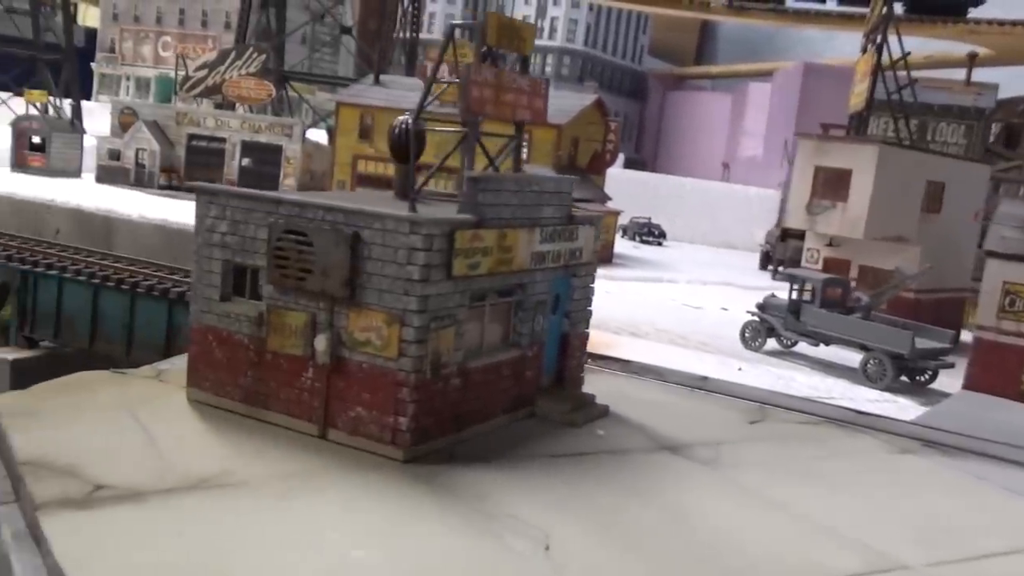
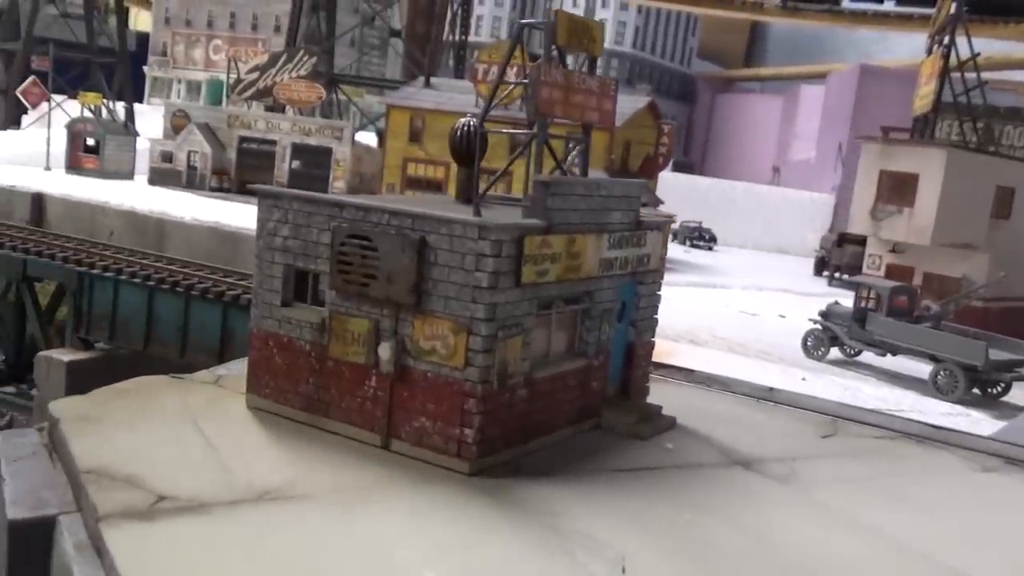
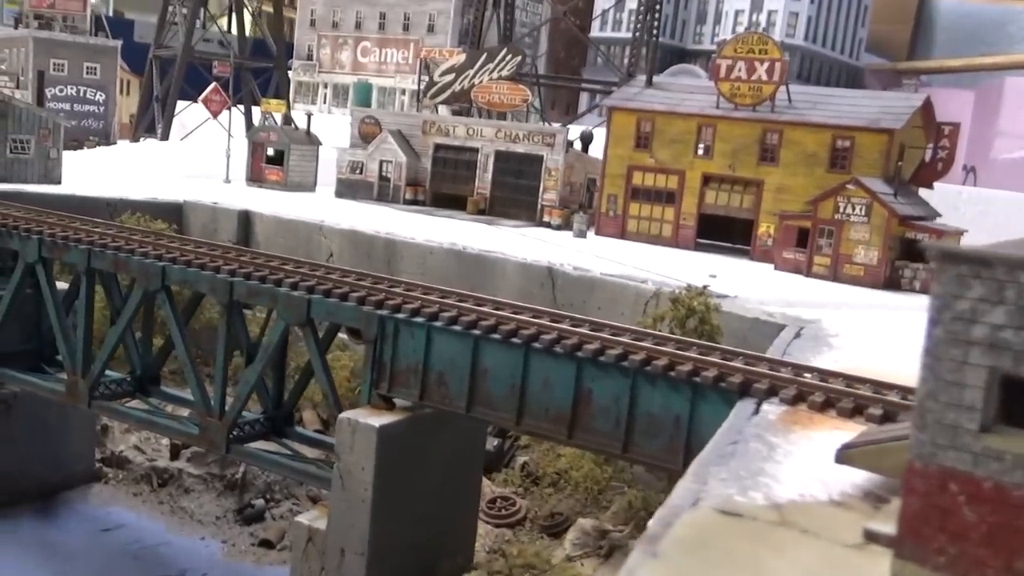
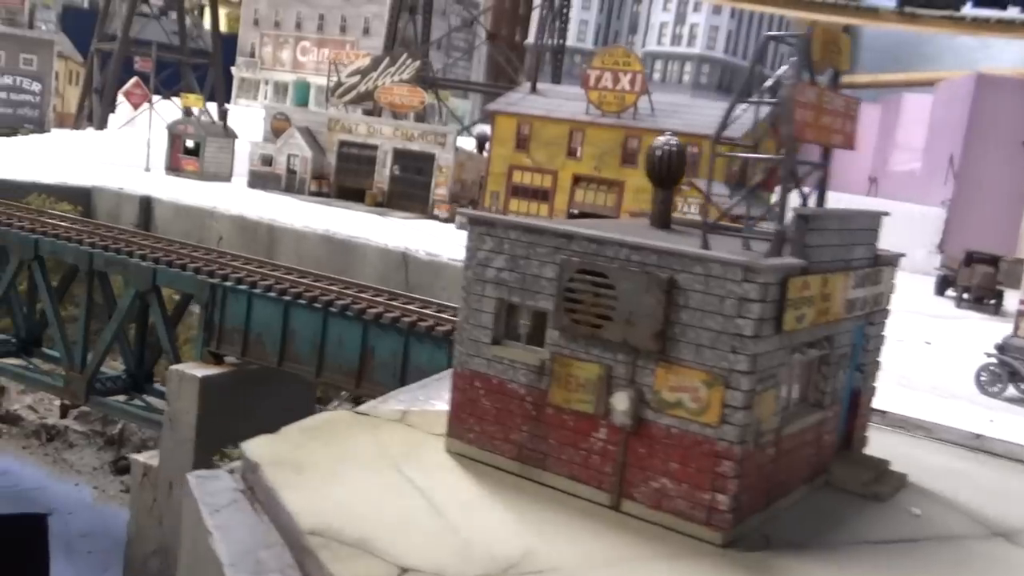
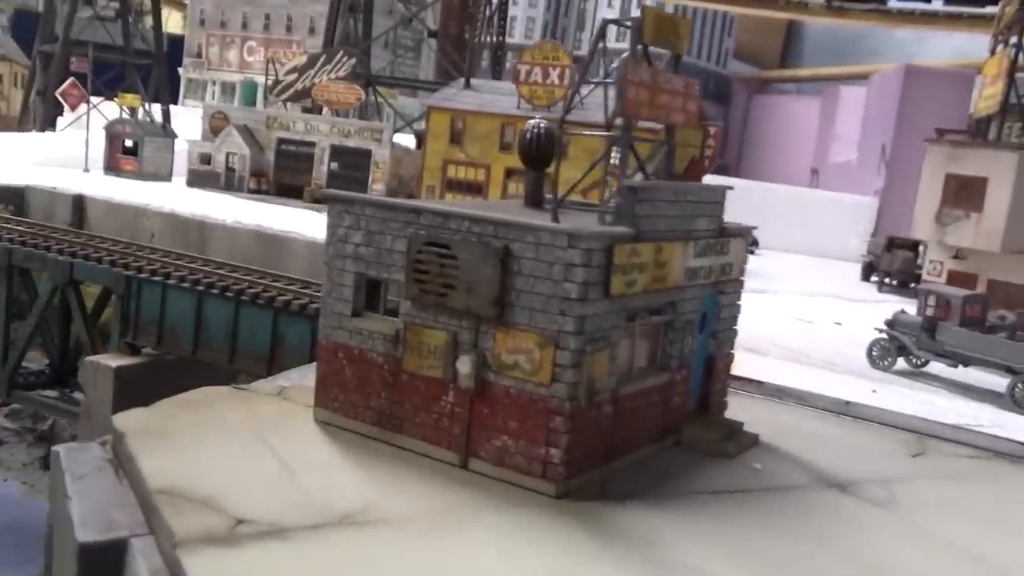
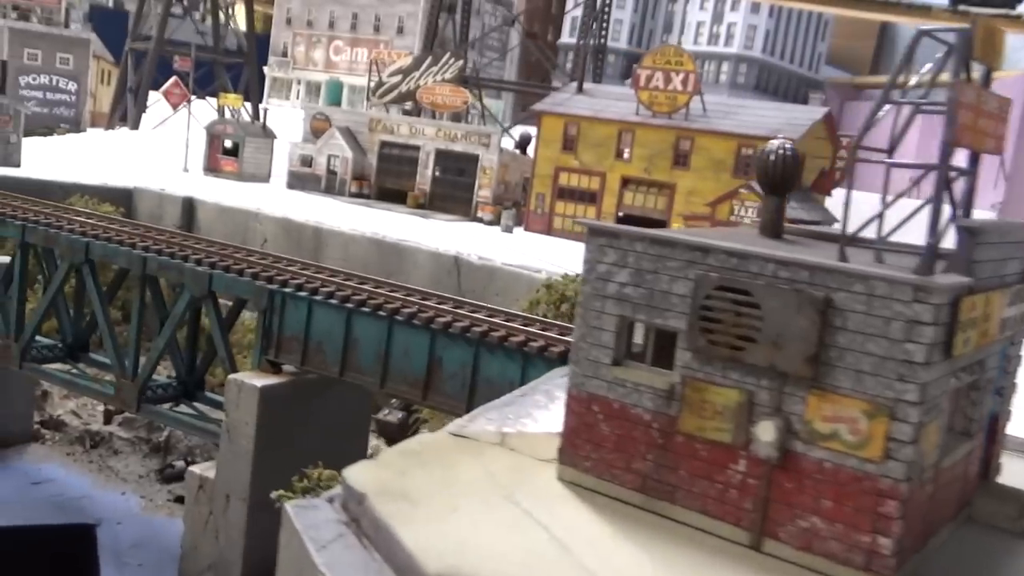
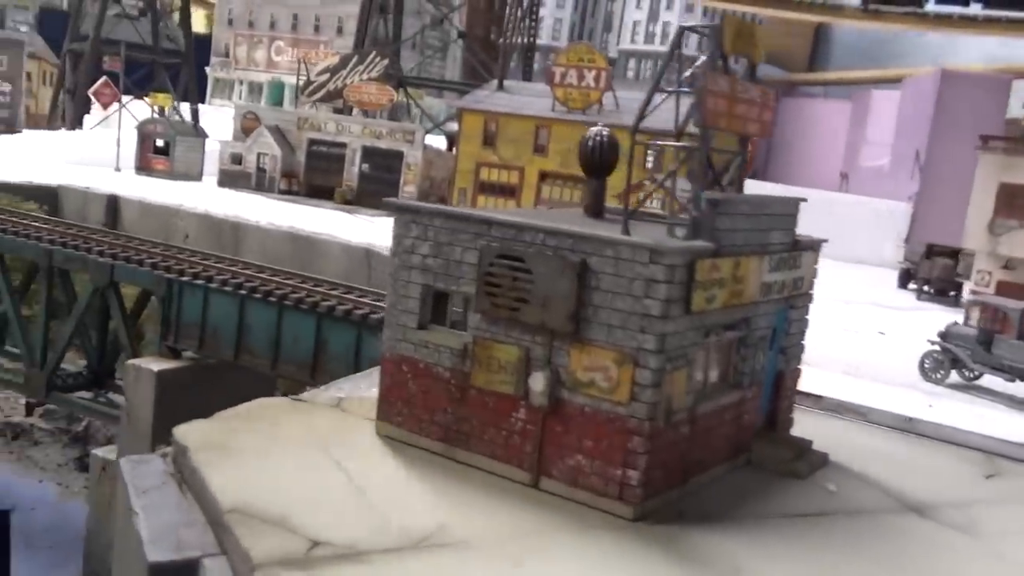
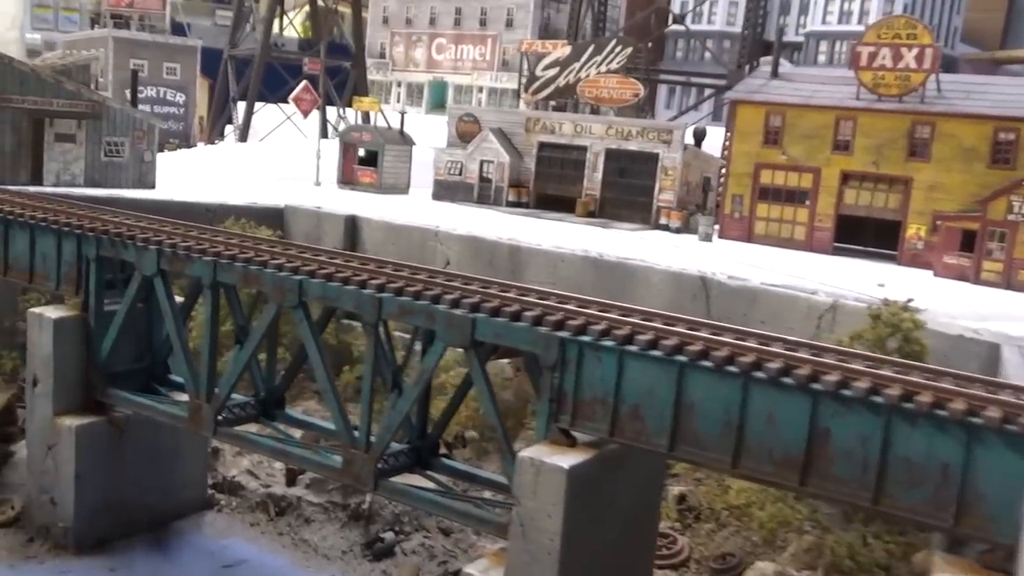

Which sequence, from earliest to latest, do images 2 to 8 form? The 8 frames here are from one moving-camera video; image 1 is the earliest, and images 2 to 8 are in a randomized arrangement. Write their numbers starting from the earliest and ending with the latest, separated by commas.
2, 5, 7, 4, 6, 3, 8
